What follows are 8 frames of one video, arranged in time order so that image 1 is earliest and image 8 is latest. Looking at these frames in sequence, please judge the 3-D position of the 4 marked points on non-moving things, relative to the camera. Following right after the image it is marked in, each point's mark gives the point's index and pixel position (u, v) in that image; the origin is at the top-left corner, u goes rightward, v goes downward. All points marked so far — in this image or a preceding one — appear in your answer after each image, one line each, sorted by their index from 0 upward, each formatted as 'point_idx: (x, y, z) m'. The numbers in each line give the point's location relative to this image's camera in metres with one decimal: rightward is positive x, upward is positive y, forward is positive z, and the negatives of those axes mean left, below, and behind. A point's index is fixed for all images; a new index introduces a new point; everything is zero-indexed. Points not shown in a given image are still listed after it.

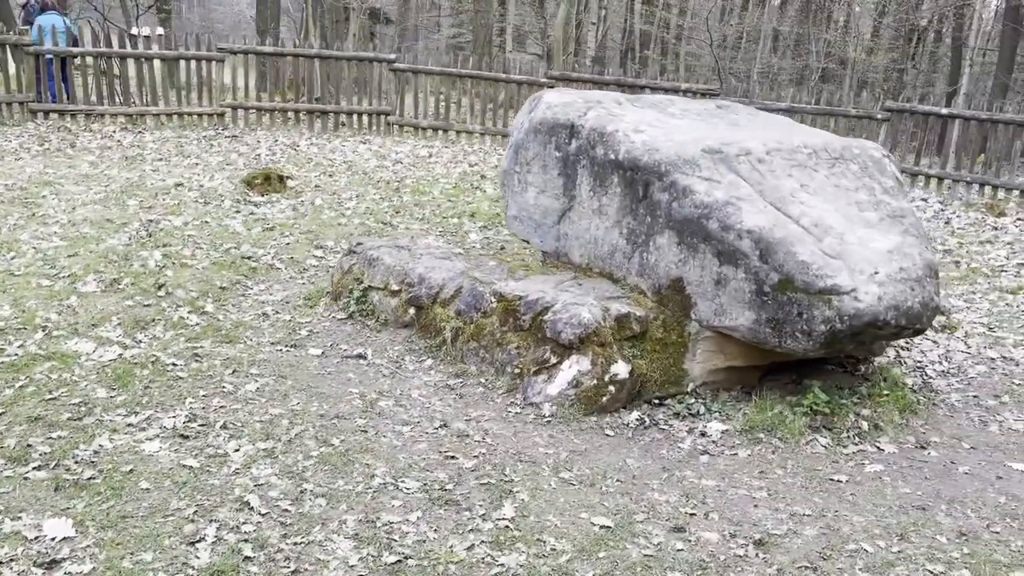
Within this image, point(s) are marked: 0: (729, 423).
0: (+1.0, -0.7, +4.3) m
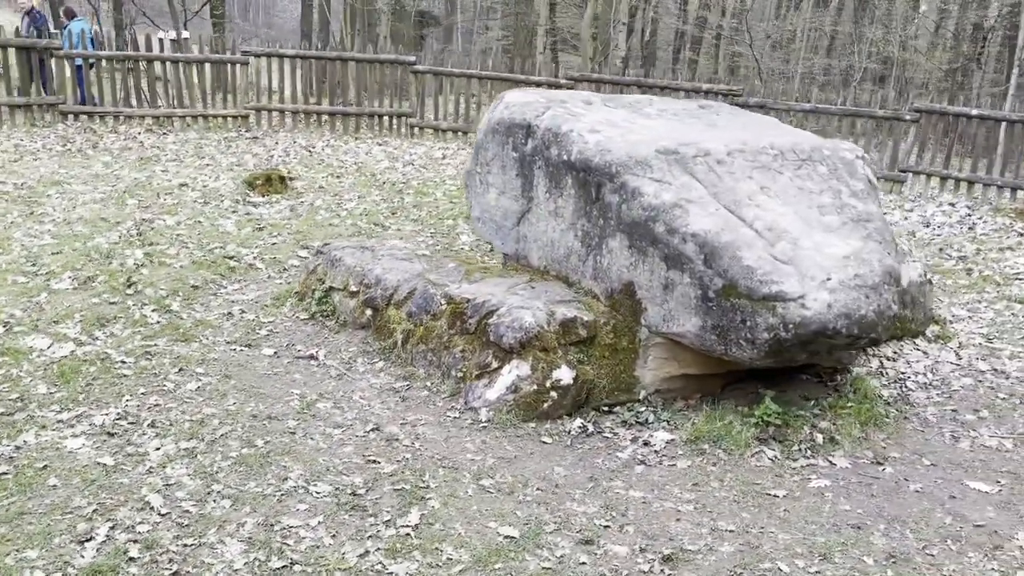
0: (+0.8, -0.7, +4.2) m
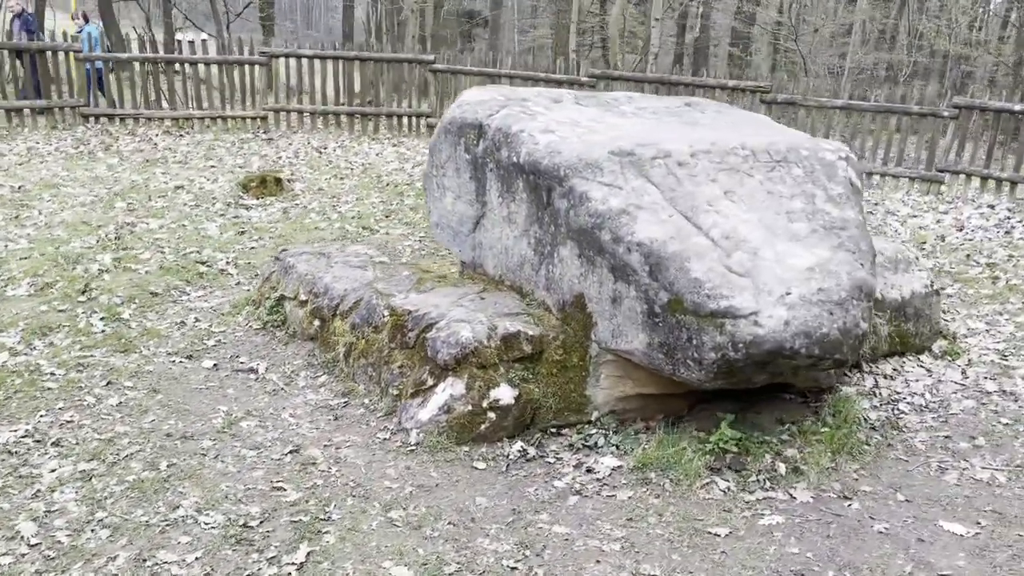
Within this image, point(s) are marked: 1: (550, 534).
0: (+0.5, -0.7, +3.8) m
1: (+0.1, -0.9, +3.2) m
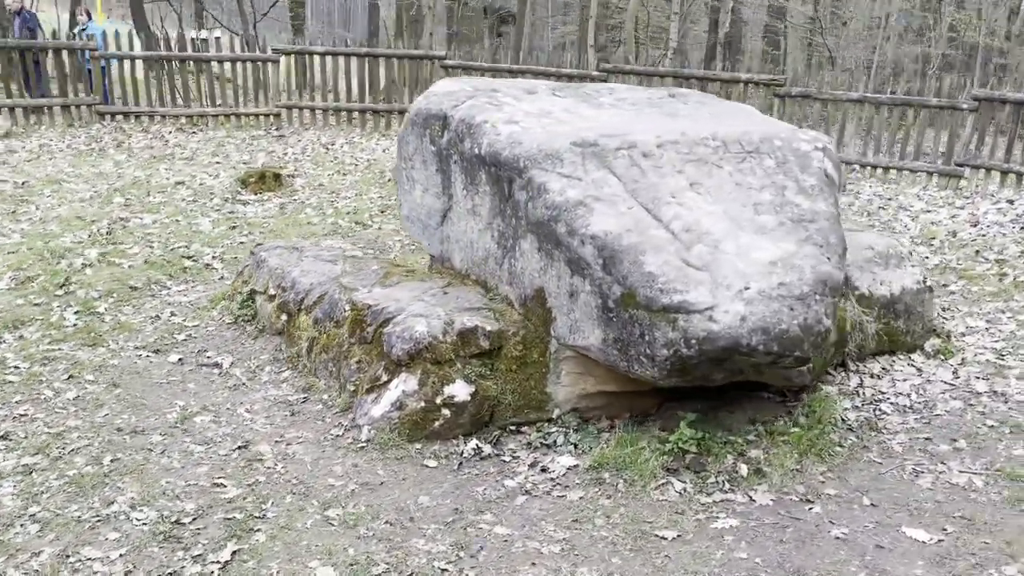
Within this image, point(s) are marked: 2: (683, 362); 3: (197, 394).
0: (+0.3, -0.7, +3.7) m
1: (-0.1, -0.9, +3.1) m
2: (+0.6, -0.3, +3.4) m
3: (-1.5, -0.5, +4.1) m
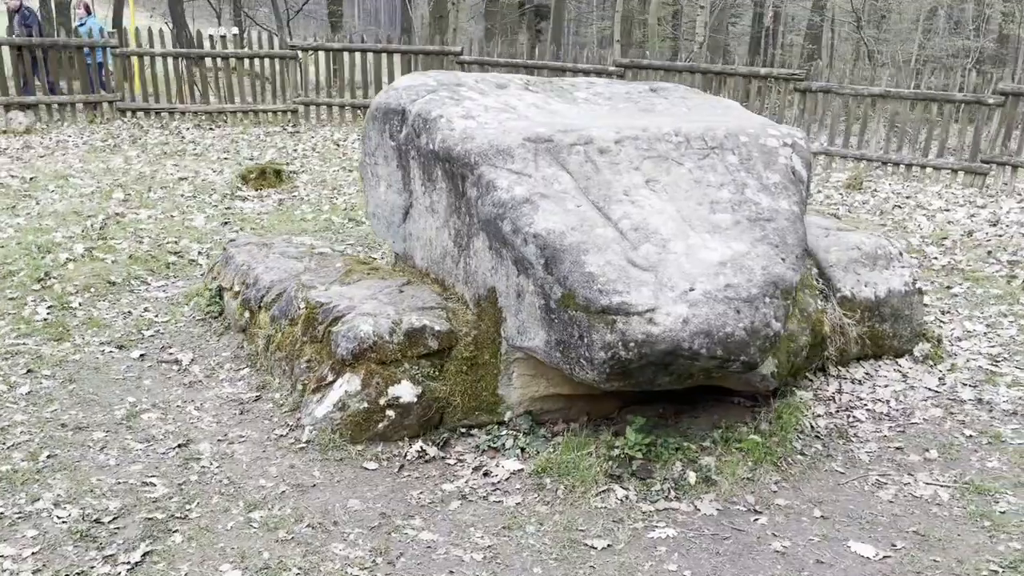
0: (+0.1, -0.7, +3.6) m
1: (-0.3, -0.9, +3.0) m
2: (+0.4, -0.3, +3.2) m
3: (-1.7, -0.5, +4.1) m
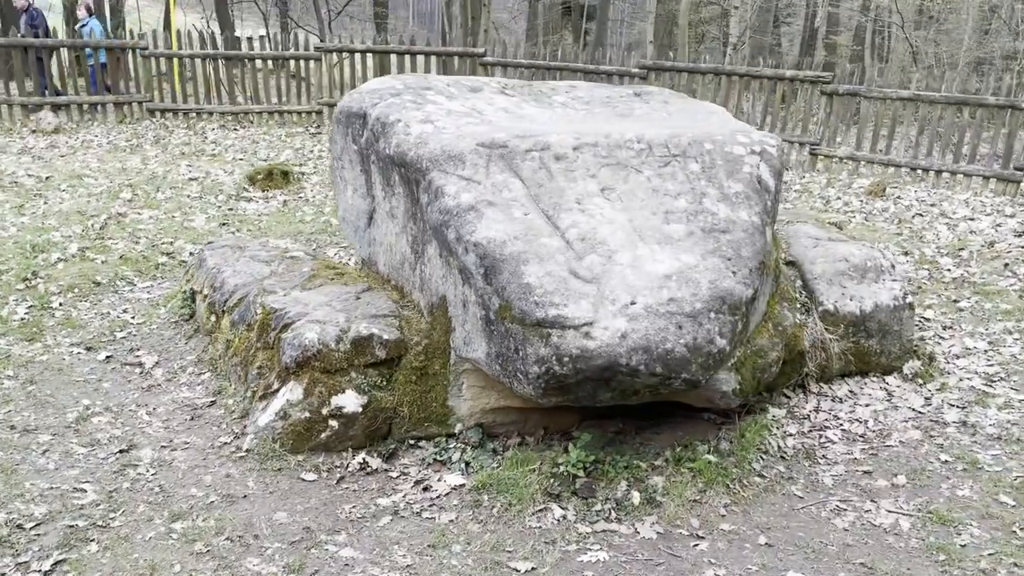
0: (-0.2, -0.7, +3.5) m
1: (-0.6, -0.9, +3.0) m
2: (+0.2, -0.3, +3.1) m
3: (-1.9, -0.5, +4.1) m
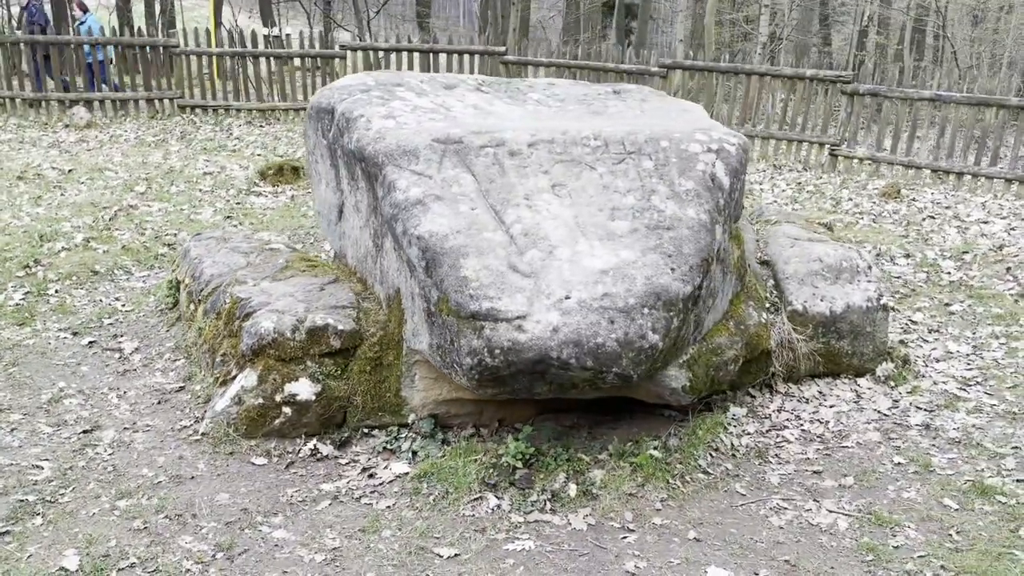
0: (-0.4, -0.7, +3.6) m
1: (-0.9, -0.9, +3.1) m
2: (-0.1, -0.3, +3.2) m
3: (-2.0, -0.4, +4.2) m
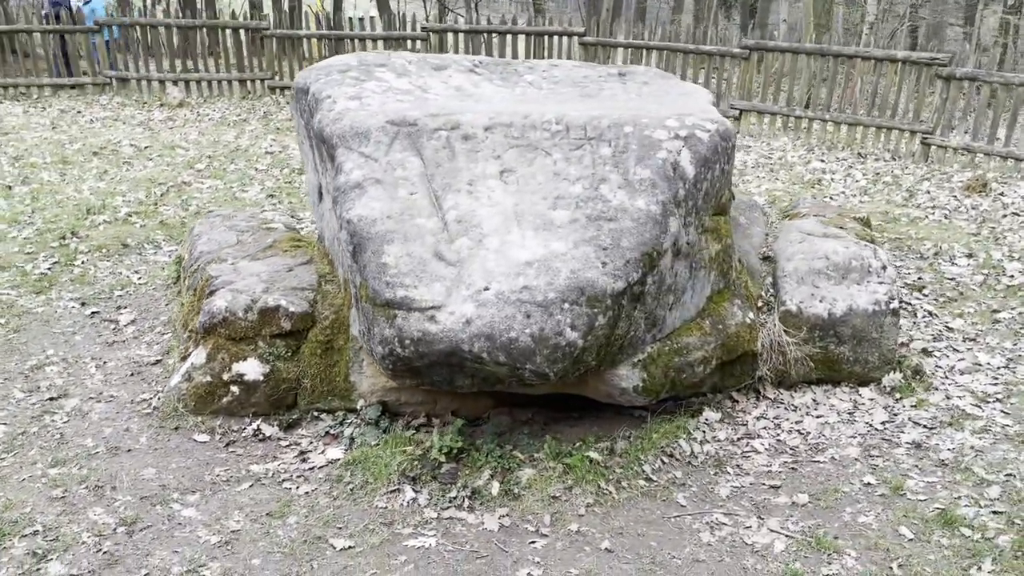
0: (-0.7, -0.7, +3.5) m
1: (-1.2, -0.8, +3.1) m
2: (-0.4, -0.3, +3.1) m
3: (-2.2, -0.3, +4.4) m
